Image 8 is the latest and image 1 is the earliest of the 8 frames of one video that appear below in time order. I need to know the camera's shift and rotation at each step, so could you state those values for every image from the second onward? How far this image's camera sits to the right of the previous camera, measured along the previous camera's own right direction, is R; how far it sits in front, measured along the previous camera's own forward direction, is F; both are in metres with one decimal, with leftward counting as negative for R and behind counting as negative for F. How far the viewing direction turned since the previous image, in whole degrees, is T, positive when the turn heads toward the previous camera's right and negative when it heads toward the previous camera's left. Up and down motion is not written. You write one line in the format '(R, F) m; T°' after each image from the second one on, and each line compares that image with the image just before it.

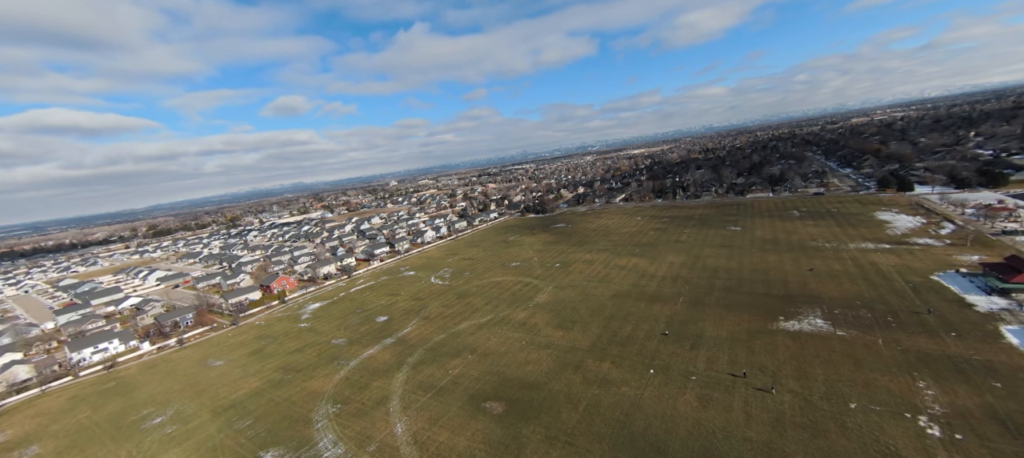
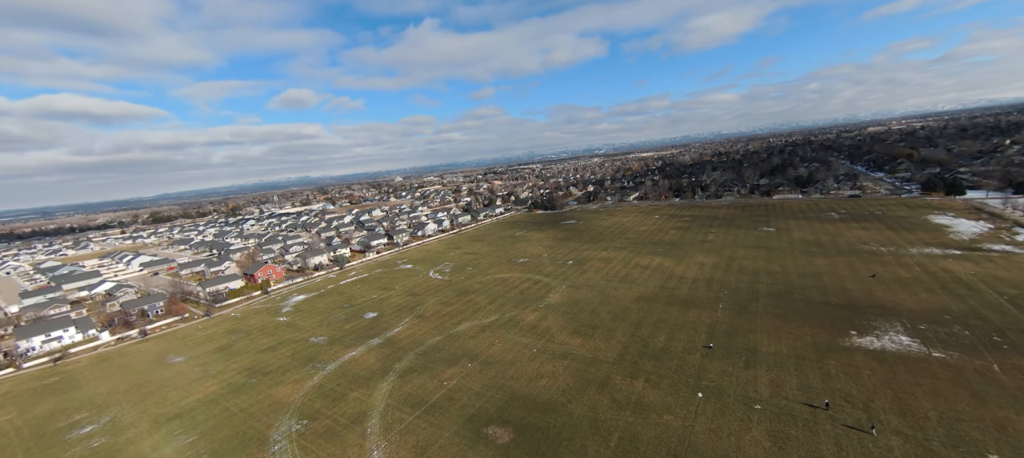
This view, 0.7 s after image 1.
(-0.4, +3.0) m; -1°
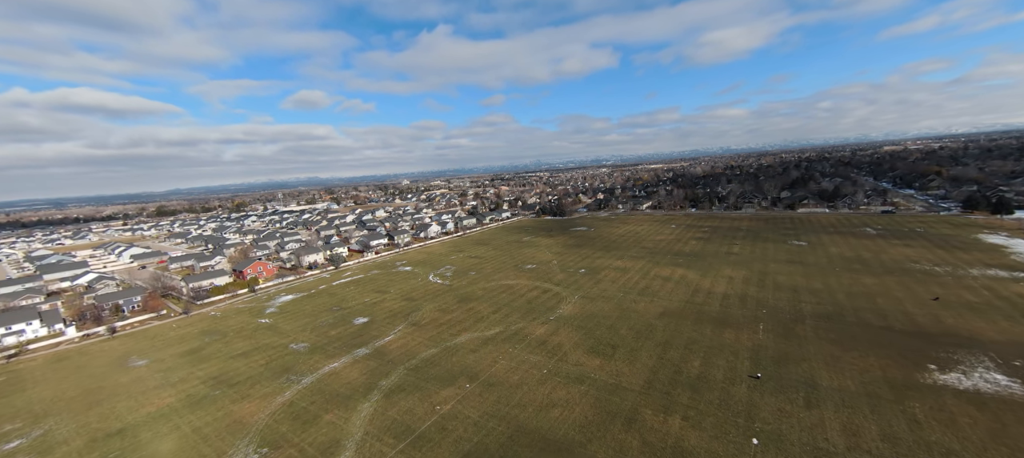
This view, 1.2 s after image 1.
(-0.2, +2.1) m; -1°
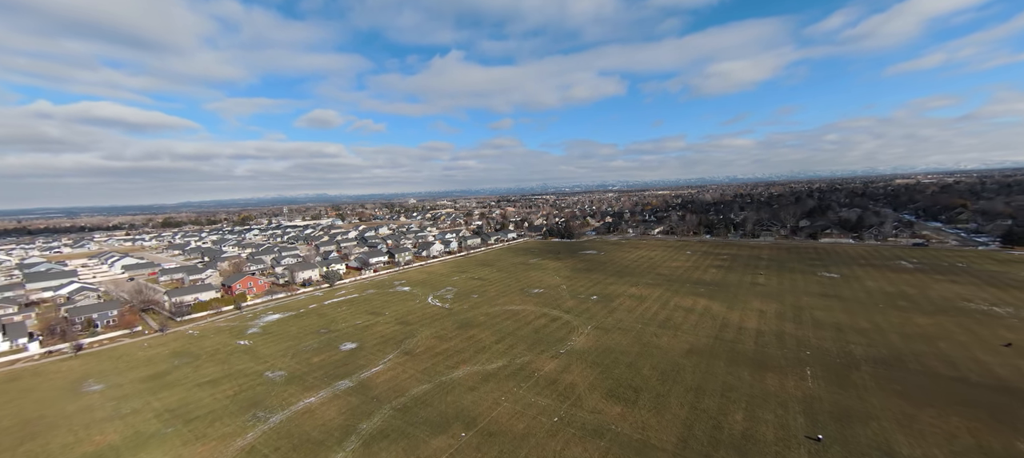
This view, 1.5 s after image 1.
(-0.2, +1.7) m; -1°
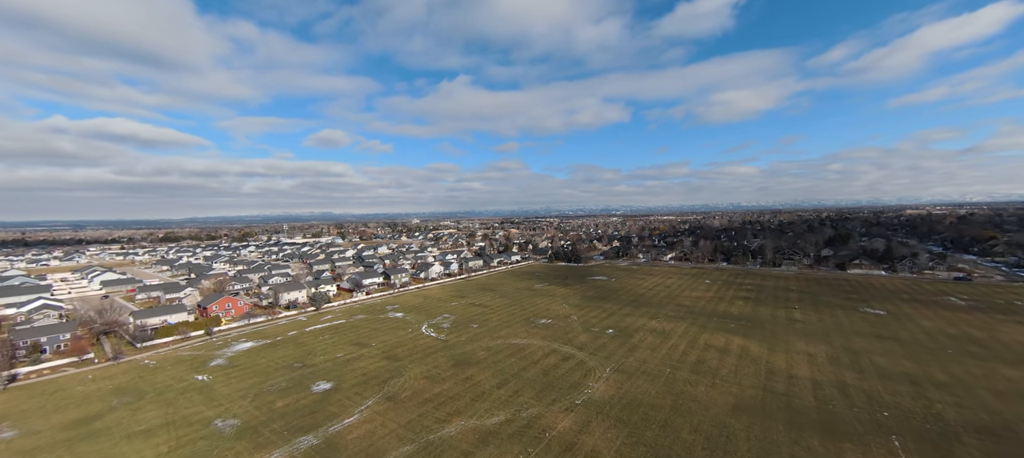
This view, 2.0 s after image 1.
(-0.2, +2.4) m; 0°
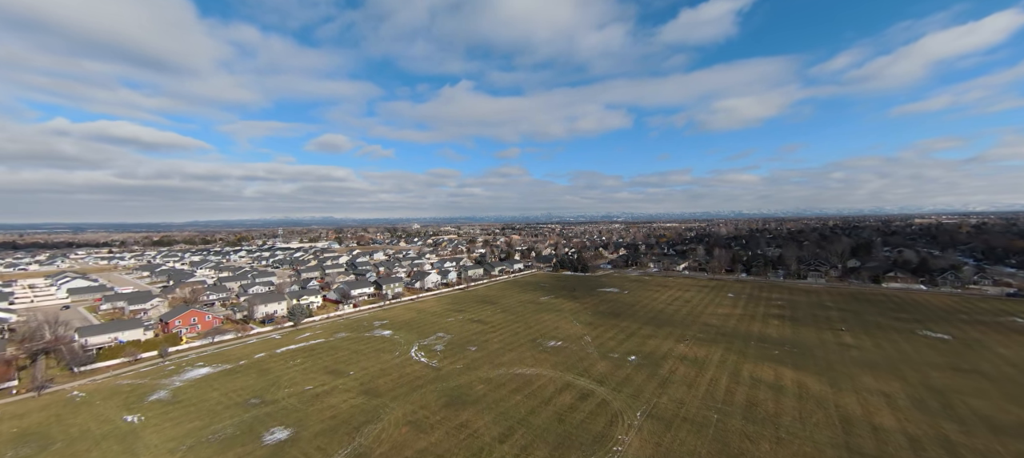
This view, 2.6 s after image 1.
(-0.2, +2.9) m; 0°
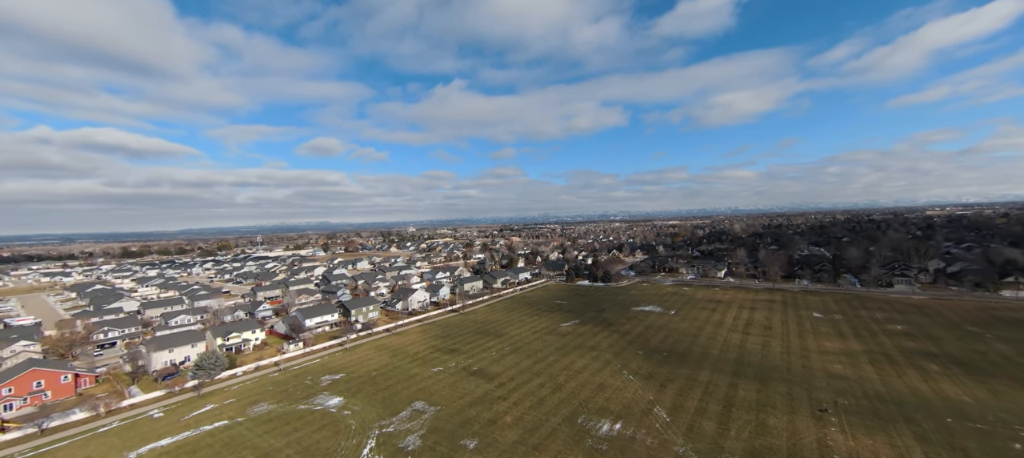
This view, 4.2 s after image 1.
(-0.7, +7.7) m; +1°
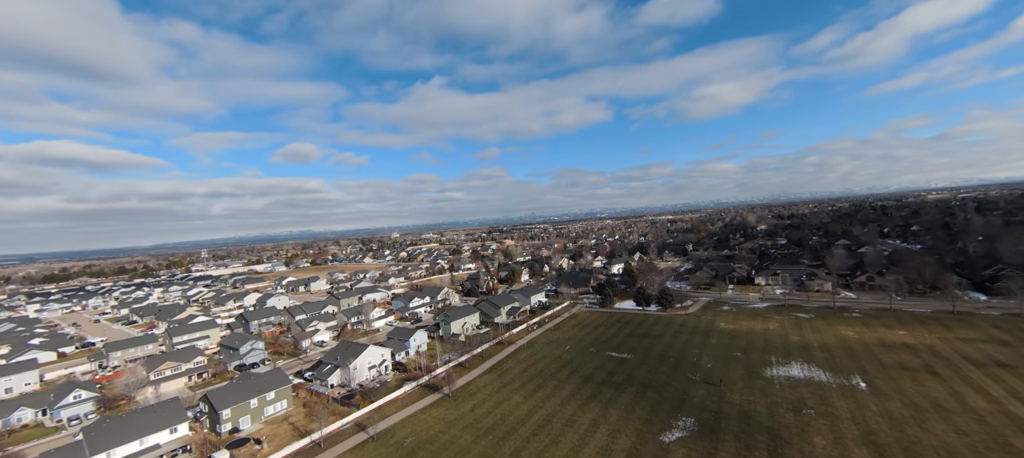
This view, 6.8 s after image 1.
(-1.4, +12.0) m; +2°
